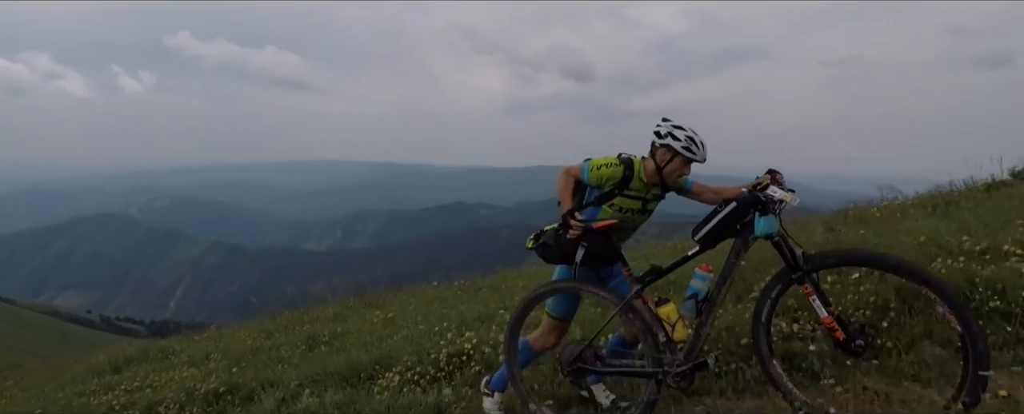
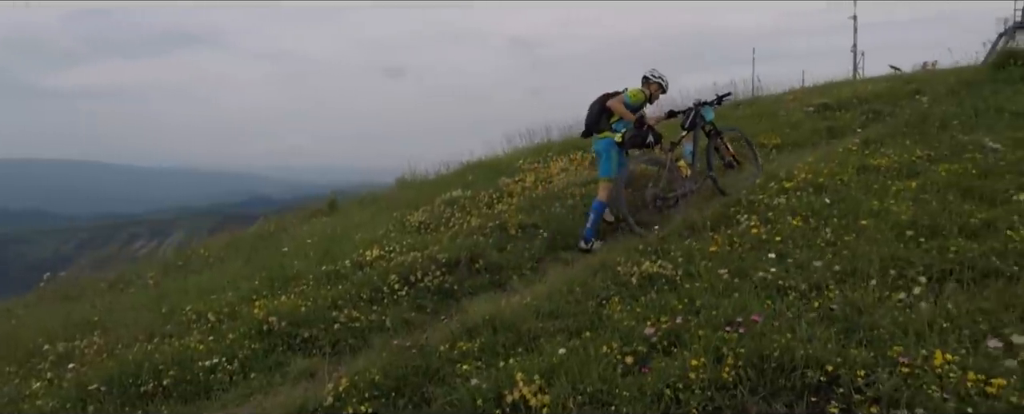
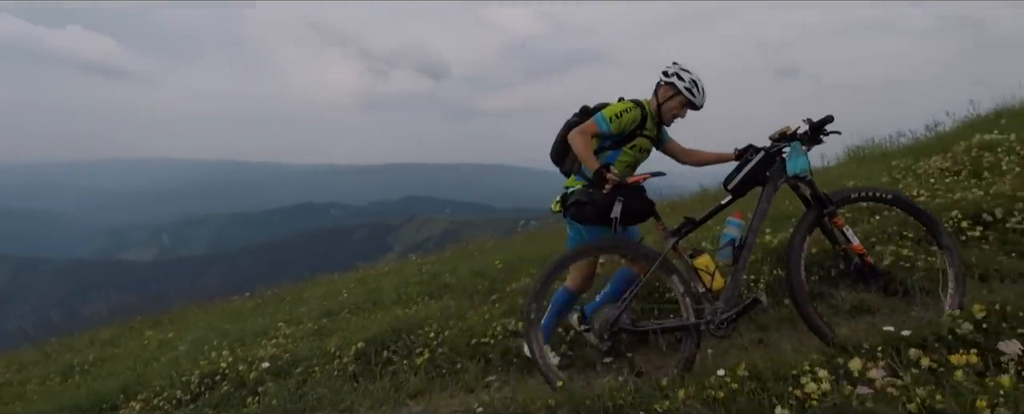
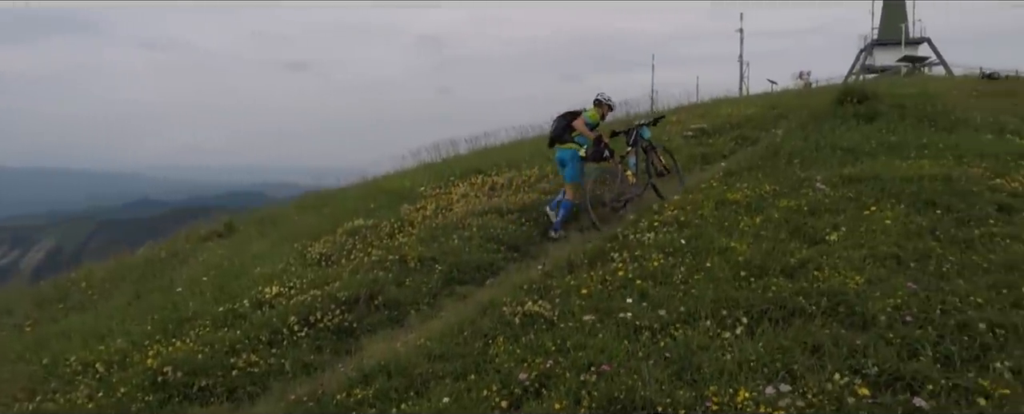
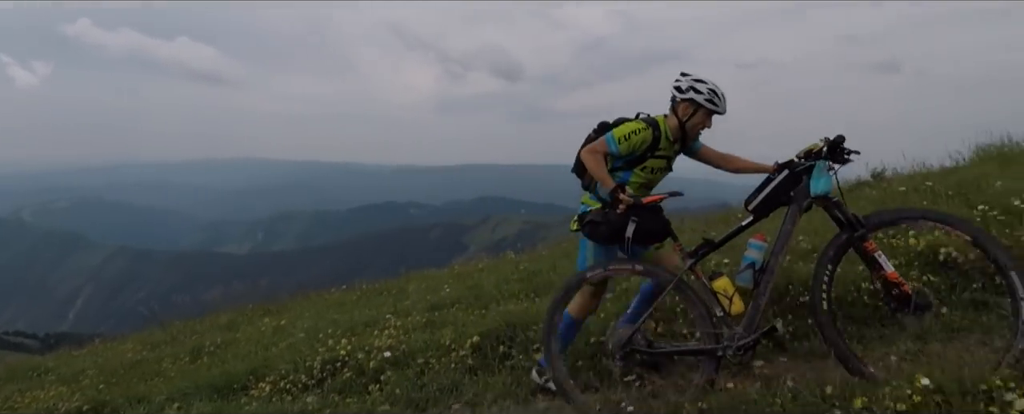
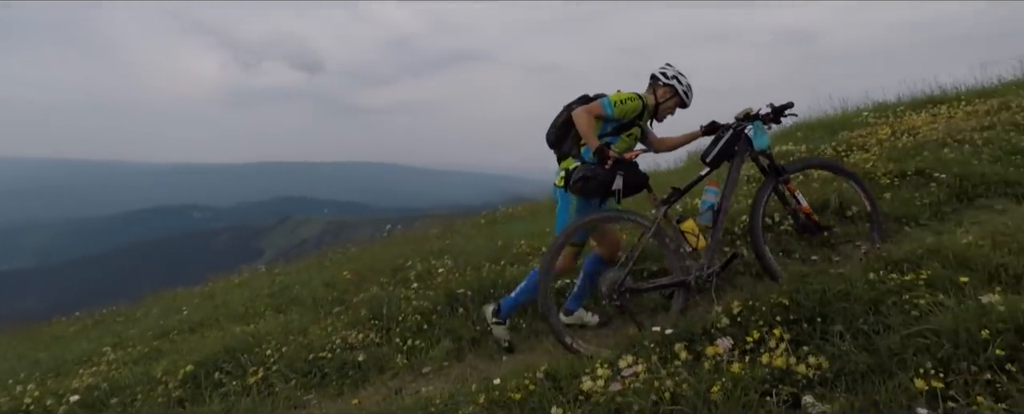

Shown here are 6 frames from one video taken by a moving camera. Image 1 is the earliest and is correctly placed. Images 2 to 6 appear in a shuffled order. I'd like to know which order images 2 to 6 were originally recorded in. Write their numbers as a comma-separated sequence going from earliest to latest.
5, 3, 6, 2, 4
